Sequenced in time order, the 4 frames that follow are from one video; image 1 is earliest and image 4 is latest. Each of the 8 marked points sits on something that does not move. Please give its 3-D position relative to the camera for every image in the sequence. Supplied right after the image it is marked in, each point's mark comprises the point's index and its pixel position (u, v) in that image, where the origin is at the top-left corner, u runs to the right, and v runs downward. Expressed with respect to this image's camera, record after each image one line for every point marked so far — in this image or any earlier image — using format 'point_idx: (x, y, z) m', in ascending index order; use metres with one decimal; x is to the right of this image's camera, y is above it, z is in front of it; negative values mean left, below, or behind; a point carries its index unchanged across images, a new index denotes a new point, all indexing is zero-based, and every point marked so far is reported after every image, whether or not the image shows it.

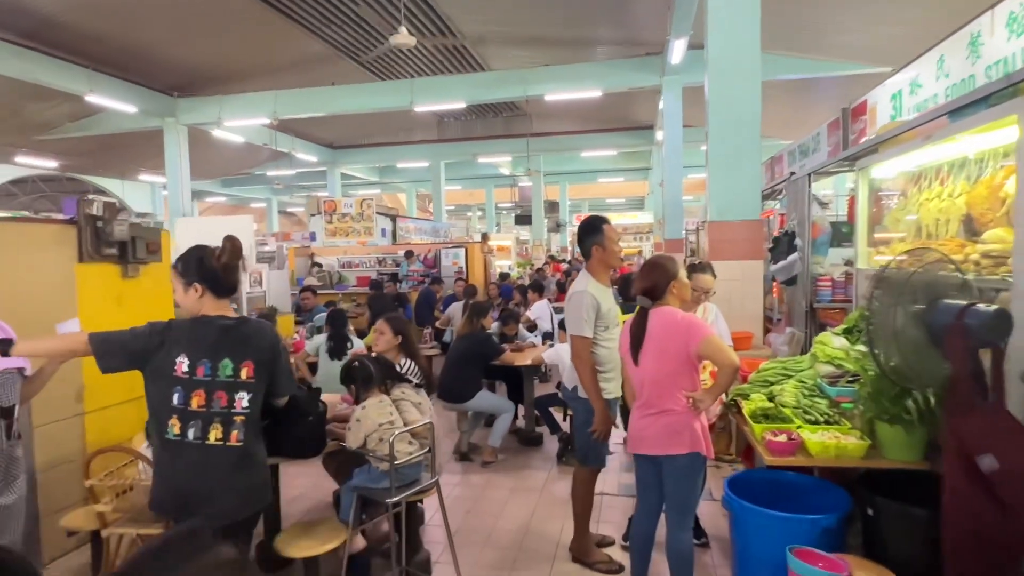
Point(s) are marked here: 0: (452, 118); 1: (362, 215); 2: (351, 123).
0: (-1.9, +5.3, +18.6) m
1: (-3.4, +1.6, +13.2) m
2: (-4.7, +4.9, +17.4) m
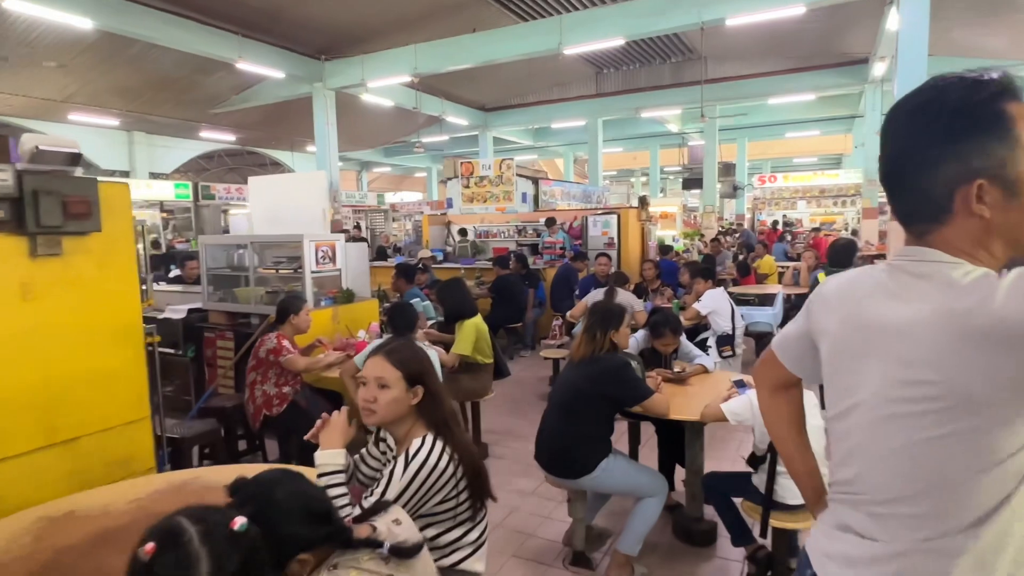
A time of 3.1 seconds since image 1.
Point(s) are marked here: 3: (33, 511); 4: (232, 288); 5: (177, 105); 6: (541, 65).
0: (+2.7, +6.1, +16.3) m
1: (-0.2, +2.2, +11.6) m
2: (-0.4, +5.6, +15.8) m
3: (-1.5, -0.7, +1.8) m
4: (-2.5, 0.0, +5.2) m
5: (-9.0, +4.9, +15.9) m
6: (+0.7, +5.6, +14.8) m
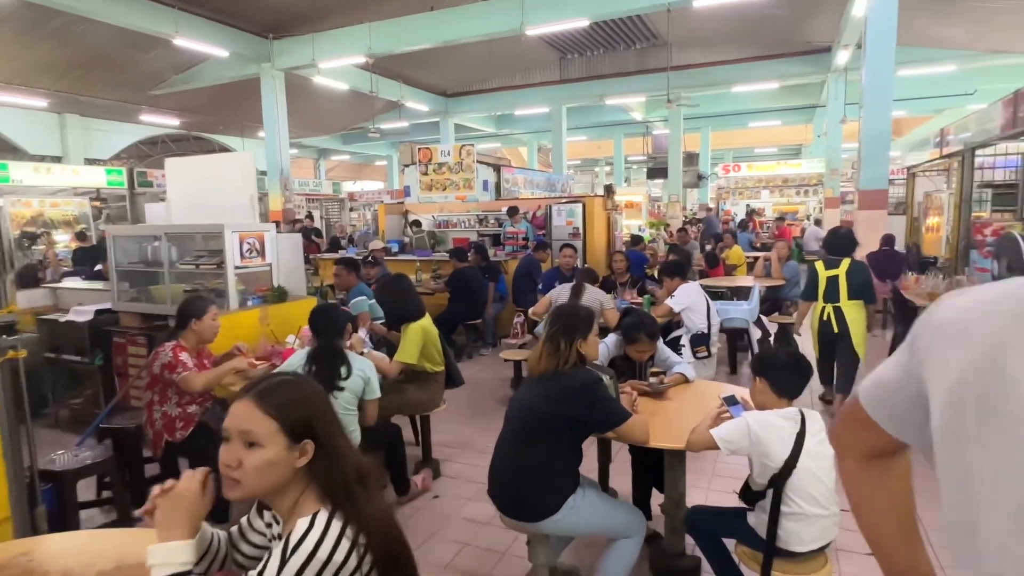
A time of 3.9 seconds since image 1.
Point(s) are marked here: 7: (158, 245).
0: (+1.7, +6.3, +15.8) m
1: (-1.0, +2.3, +11.0) m
2: (-1.4, +5.9, +15.2) m
3: (-1.6, -0.7, +1.3) m
4: (-2.8, 0.0, +4.6) m
5: (-10.0, +5.1, +14.7) m
6: (-0.2, +5.8, +14.3) m
7: (-2.7, +0.3, +4.5) m
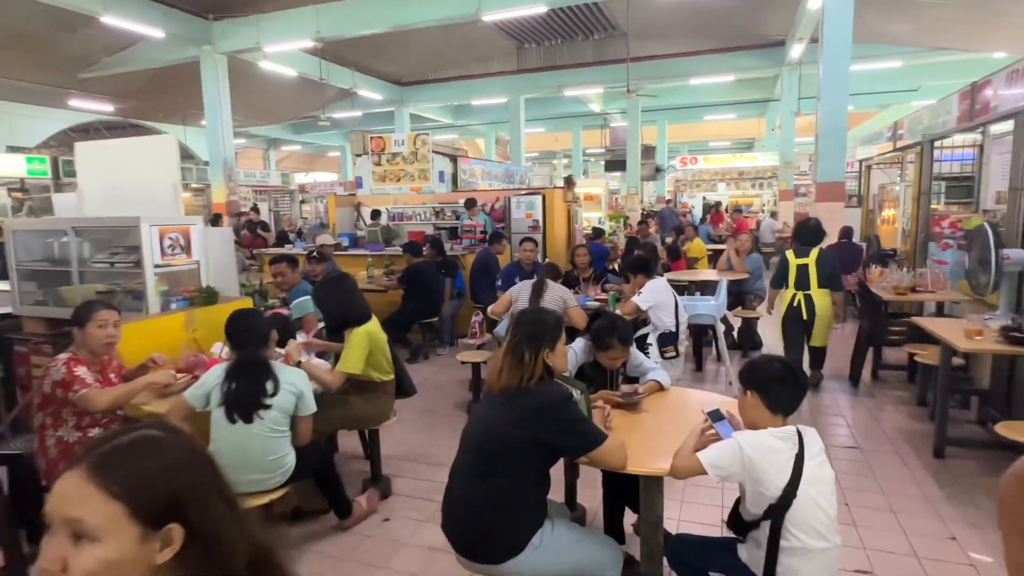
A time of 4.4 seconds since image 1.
0: (+0.5, +6.5, +15.5) m
1: (-1.7, +2.4, +10.6) m
2: (-2.5, +6.0, +14.7) m
3: (-1.7, -0.8, +0.8) m
4: (-3.1, 0.0, +4.0) m
5: (-11.0, +5.1, +13.6) m
6: (-1.3, +6.0, +13.8) m
7: (-3.0, +0.3, +3.9) m
